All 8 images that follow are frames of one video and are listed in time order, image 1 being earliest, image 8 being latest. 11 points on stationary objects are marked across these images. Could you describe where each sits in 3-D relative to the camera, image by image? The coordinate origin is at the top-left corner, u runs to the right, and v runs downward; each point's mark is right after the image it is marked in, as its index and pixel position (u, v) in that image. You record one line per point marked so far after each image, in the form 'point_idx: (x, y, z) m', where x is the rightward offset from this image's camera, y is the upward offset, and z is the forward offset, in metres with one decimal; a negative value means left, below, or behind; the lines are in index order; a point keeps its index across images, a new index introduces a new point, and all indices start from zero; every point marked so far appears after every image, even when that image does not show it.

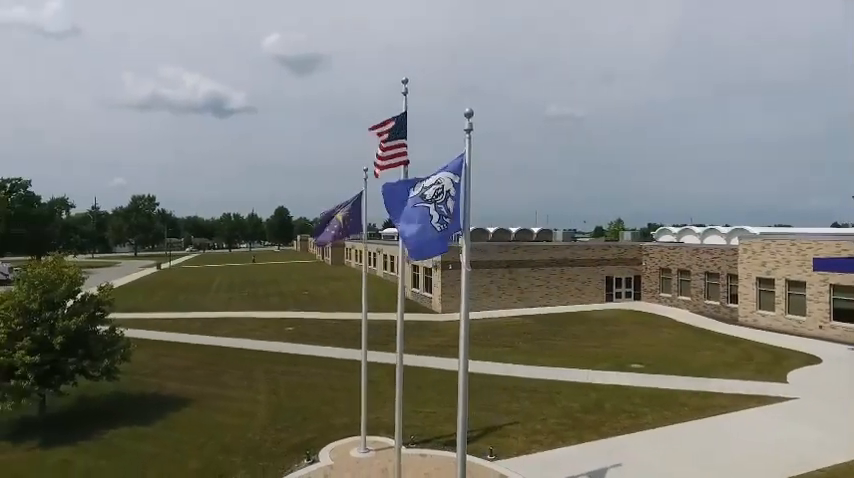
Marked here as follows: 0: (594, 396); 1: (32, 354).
0: (+5.0, -4.7, +15.8) m
1: (-10.3, -3.0, +13.7) m
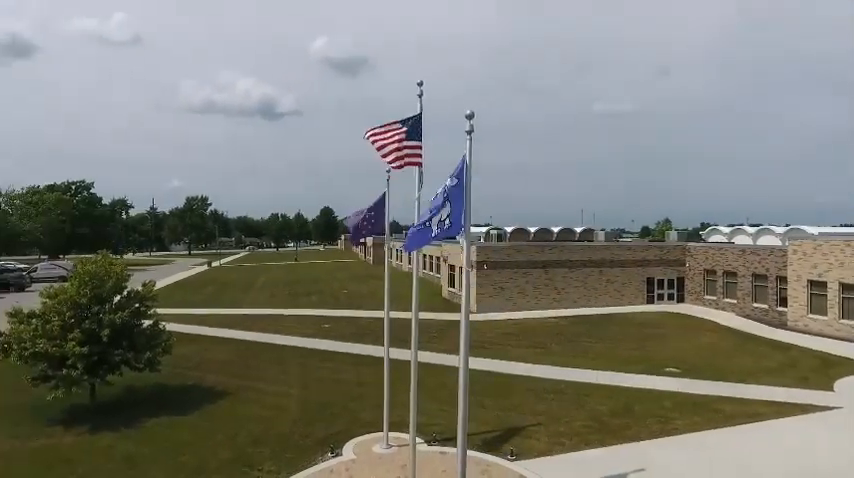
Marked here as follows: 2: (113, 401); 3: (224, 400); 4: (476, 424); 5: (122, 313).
0: (+5.7, -4.7, +15.5) m
1: (-9.6, -3.0, +14.7) m
2: (-9.7, -5.0, +16.3) m
3: (-6.4, -5.1, +16.7) m
4: (+1.3, -5.0, +14.3) m
5: (-8.9, -2.1, +15.4) m
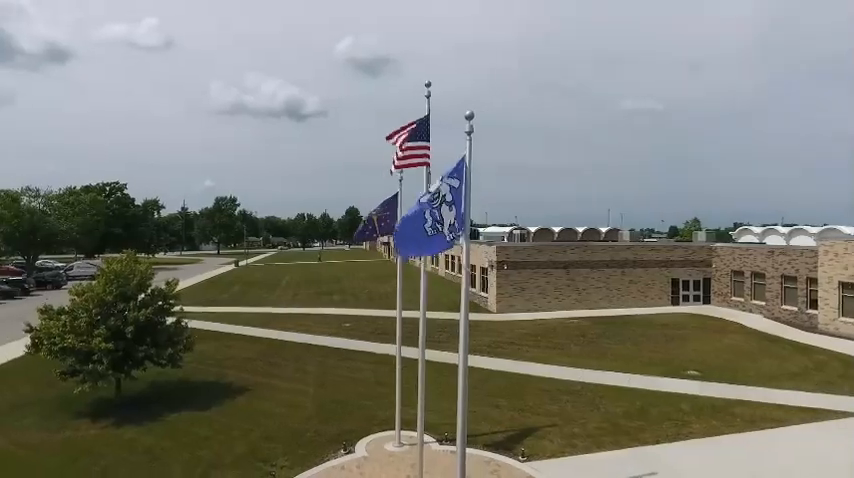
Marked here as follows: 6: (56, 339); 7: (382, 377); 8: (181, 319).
0: (+6.2, -4.7, +15.3) m
1: (-9.2, -3.0, +15.2) m
2: (-9.2, -5.0, +16.8) m
3: (-6.0, -5.1, +17.1) m
4: (+1.7, -5.0, +14.3) m
5: (-8.5, -2.1, +15.9) m
6: (-10.6, -2.9, +15.1) m
7: (-1.6, -4.9, +18.7) m
8: (-8.1, -2.6, +17.5) m
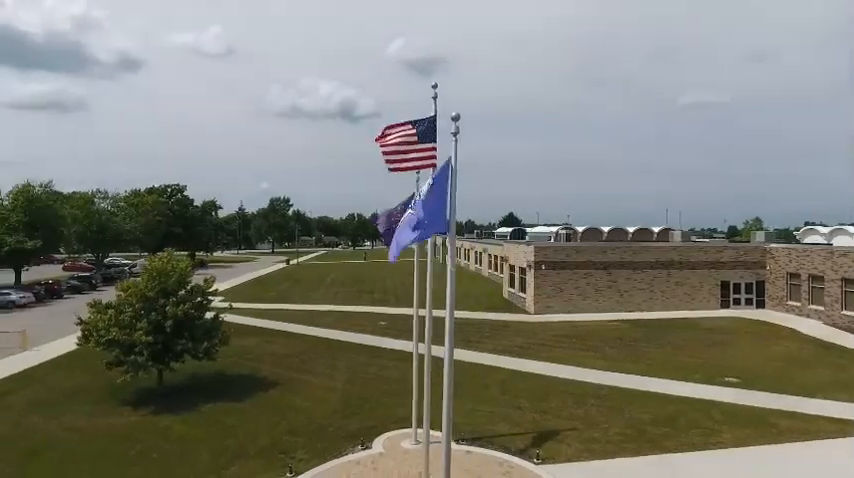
0: (+6.8, -4.7, +14.7) m
1: (-8.6, -2.9, +16.2) m
2: (-8.4, -4.9, +17.8) m
3: (-5.1, -5.1, +17.7) m
4: (+2.2, -5.0, +14.2) m
5: (-7.7, -2.1, +16.8) m
6: (-10.0, -2.8, +16.2) m
7: (-0.7, -4.8, +18.9) m
8: (-7.3, -2.6, +18.4) m
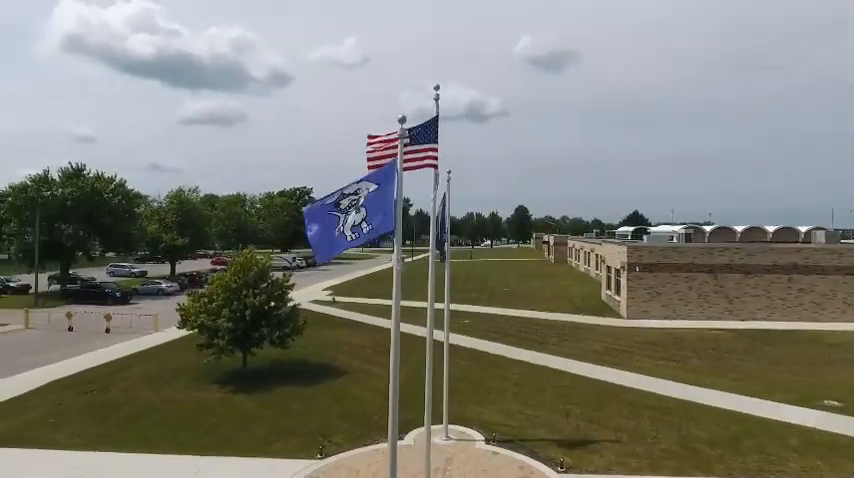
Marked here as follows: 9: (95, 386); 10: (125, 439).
0: (+7.7, -4.7, +13.2) m
1: (-6.8, -2.9, +18.3) m
2: (-6.3, -4.9, +19.8) m
3: (-3.1, -5.0, +19.0) m
4: (+3.1, -5.0, +13.7) m
5: (-5.8, -2.0, +18.6) m
6: (-8.2, -2.7, +18.6) m
7: (+1.5, -4.8, +19.0) m
8: (-5.0, -2.5, +20.1) m
9: (-11.6, -5.1, +18.4) m
10: (-8.2, -5.4, +14.3) m
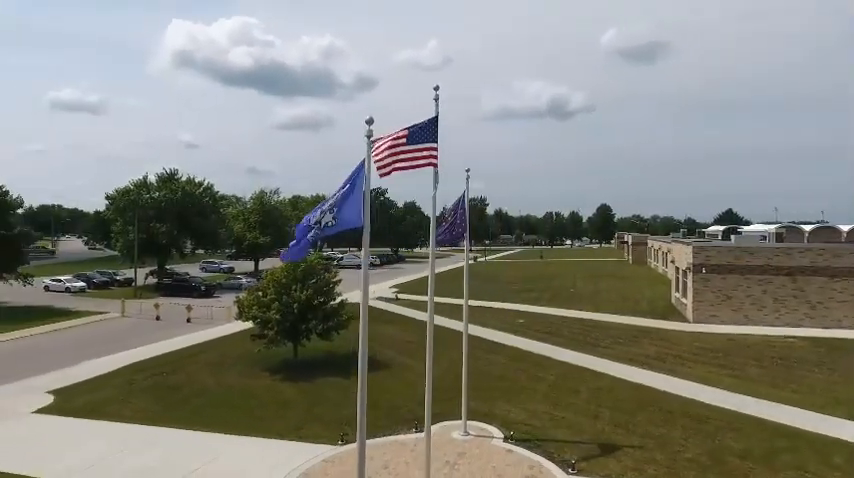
0: (+8.1, -4.7, +12.2) m
1: (-5.4, -2.8, +19.5) m
2: (-4.7, -4.8, +20.9) m
3: (-1.7, -4.9, +19.6) m
4: (+3.6, -4.9, +13.4) m
5: (-4.4, -2.0, +19.7) m
6: (-6.7, -2.7, +20.0) m
7: (+2.9, -4.7, +18.9) m
8: (-3.4, -2.4, +21.0) m
9: (-10.2, -5.0, +20.4) m
10: (-7.4, -5.3, +15.8) m
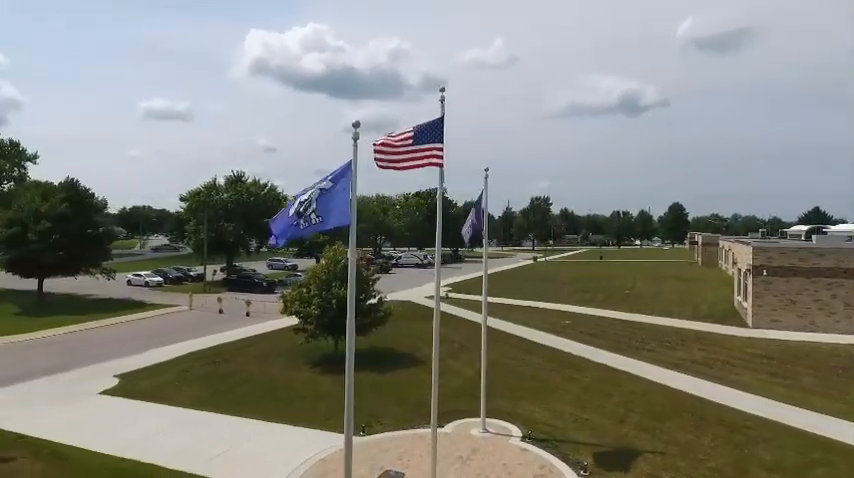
0: (+8.4, -4.7, +11.4) m
1: (-4.1, -2.7, +20.4) m
2: (-3.2, -4.7, +21.7) m
3: (-0.4, -4.9, +20.0) m
4: (+4.1, -4.9, +13.2) m
5: (-3.1, -1.9, +20.4) m
6: (-5.4, -2.6, +21.0) m
7: (+4.0, -4.7, +18.7) m
8: (-1.9, -2.4, +21.6) m
9: (-8.7, -5.0, +21.9) m
10: (-6.6, -5.3, +16.9) m
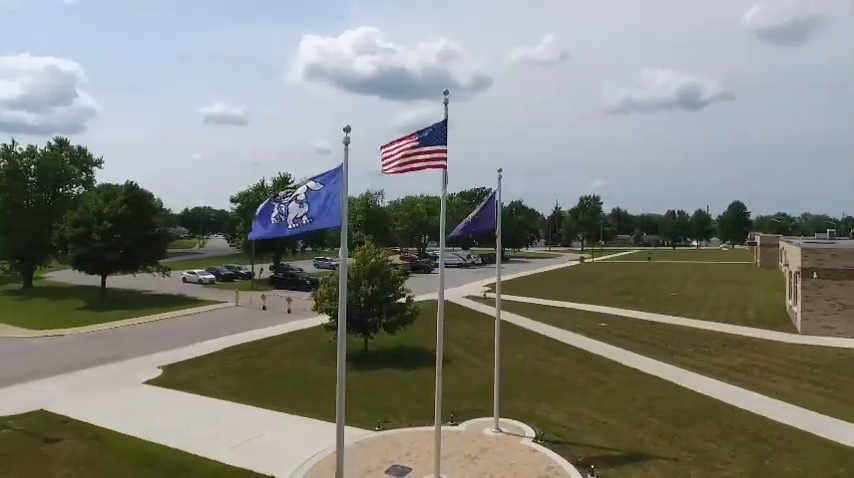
0: (+8.5, -4.7, +10.8) m
1: (-3.1, -2.7, +20.9) m
2: (-2.1, -4.7, +22.1) m
3: (+0.6, -4.9, +20.2) m
4: (+4.4, -4.9, +13.0) m
5: (-2.1, -1.9, +20.9) m
6: (-4.3, -2.6, +21.7) m
7: (+4.9, -4.7, +18.5) m
8: (-0.8, -2.4, +21.9) m
9: (-7.5, -5.0, +22.9) m
10: (-5.9, -5.2, +17.8) m
